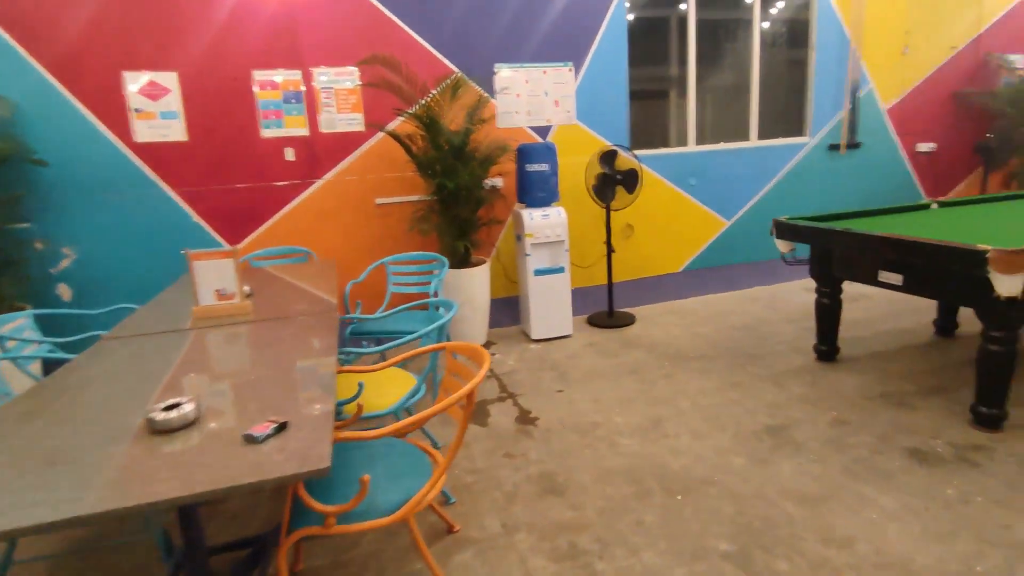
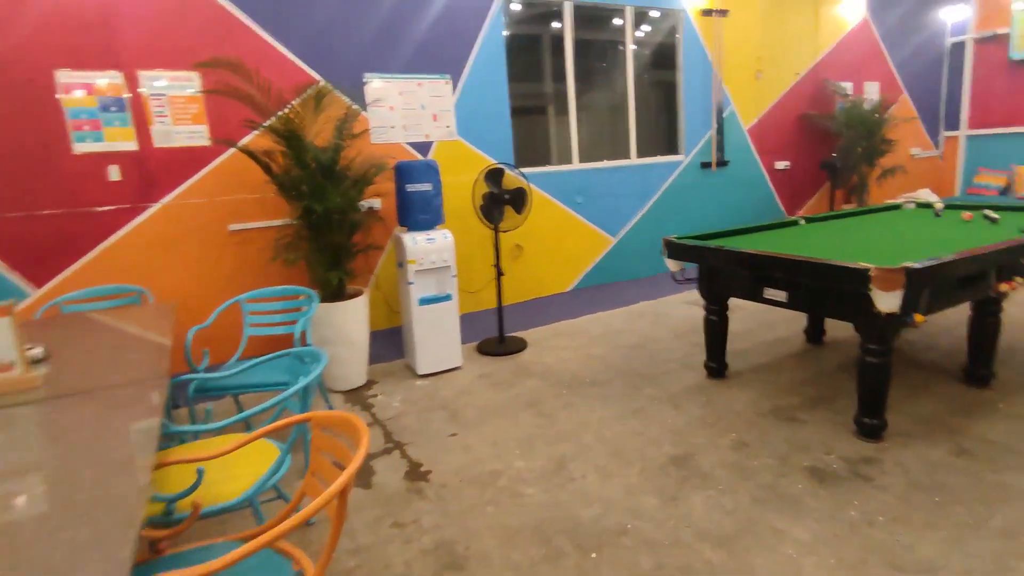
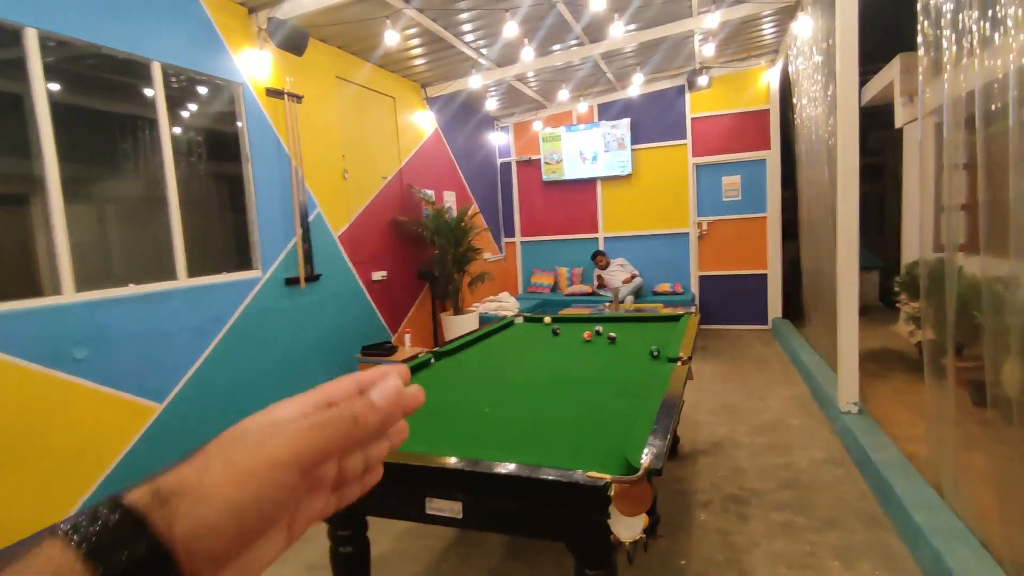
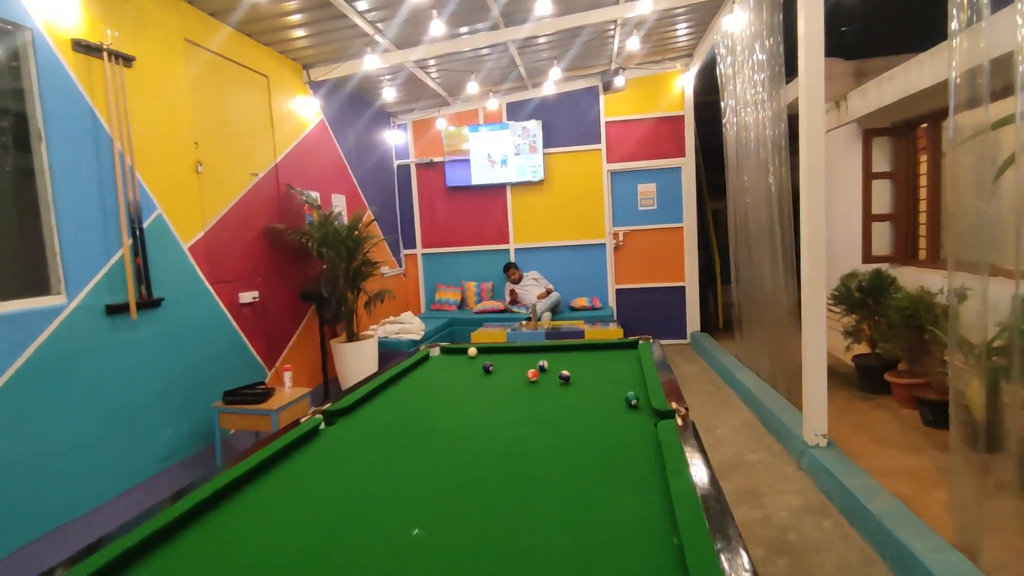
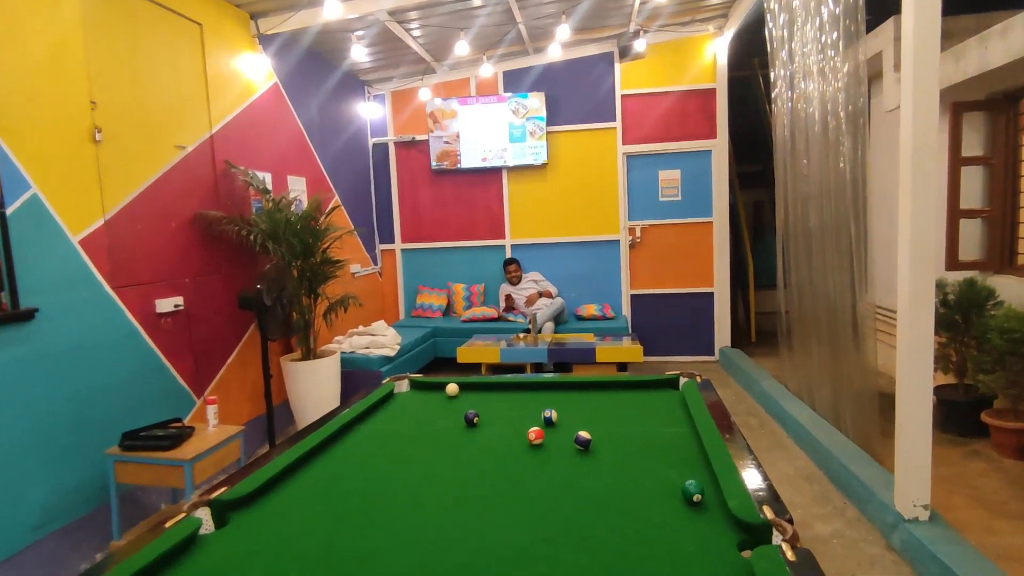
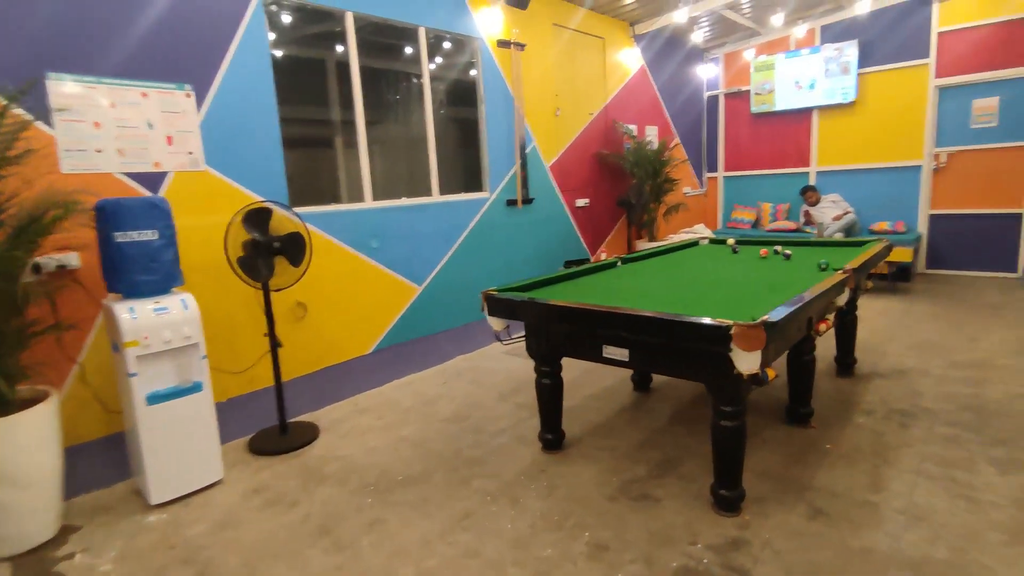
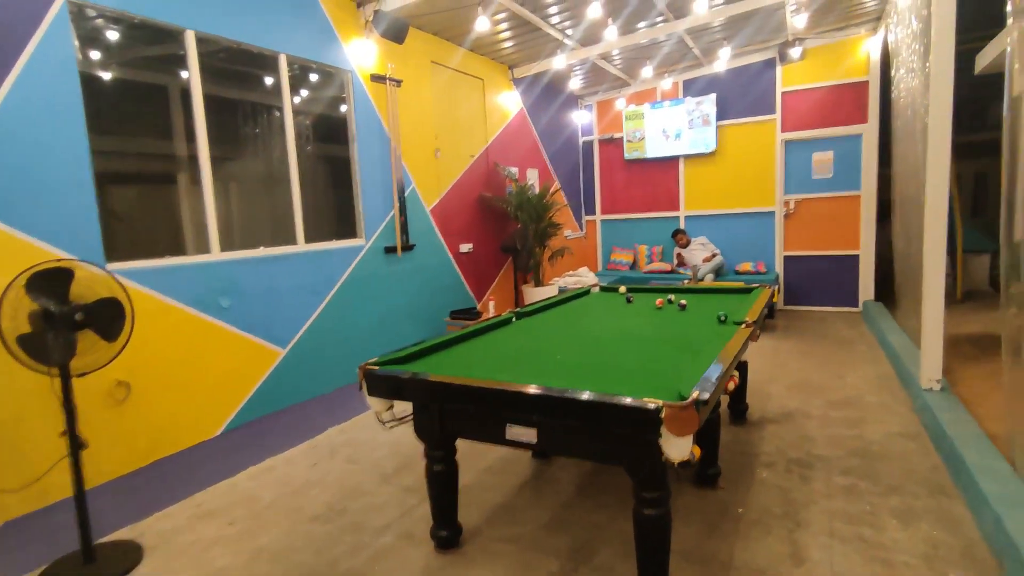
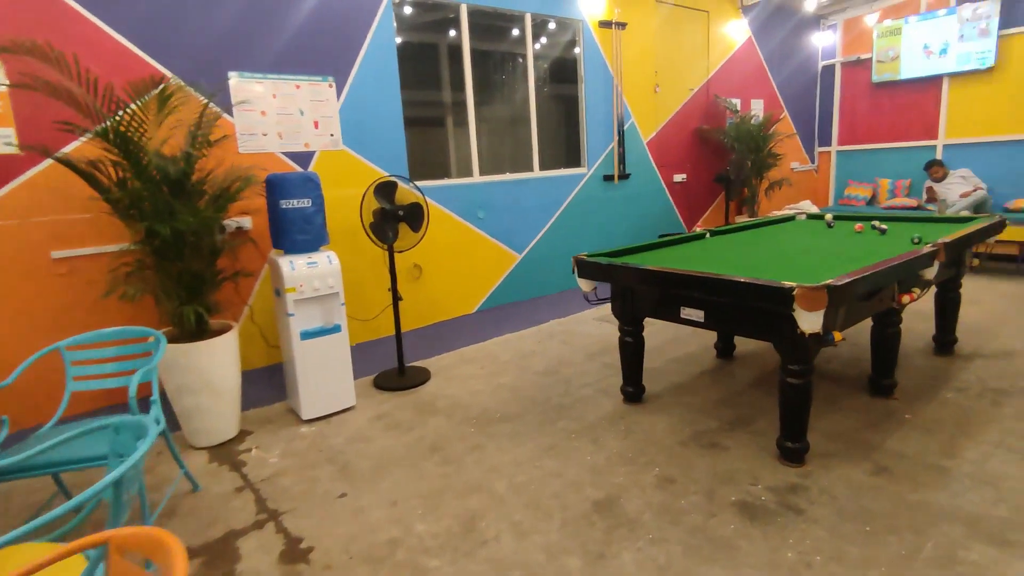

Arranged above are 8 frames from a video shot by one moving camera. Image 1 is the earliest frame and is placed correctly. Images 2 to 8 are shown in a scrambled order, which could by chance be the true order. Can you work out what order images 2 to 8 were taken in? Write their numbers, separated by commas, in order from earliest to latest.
2, 8, 6, 7, 3, 4, 5
